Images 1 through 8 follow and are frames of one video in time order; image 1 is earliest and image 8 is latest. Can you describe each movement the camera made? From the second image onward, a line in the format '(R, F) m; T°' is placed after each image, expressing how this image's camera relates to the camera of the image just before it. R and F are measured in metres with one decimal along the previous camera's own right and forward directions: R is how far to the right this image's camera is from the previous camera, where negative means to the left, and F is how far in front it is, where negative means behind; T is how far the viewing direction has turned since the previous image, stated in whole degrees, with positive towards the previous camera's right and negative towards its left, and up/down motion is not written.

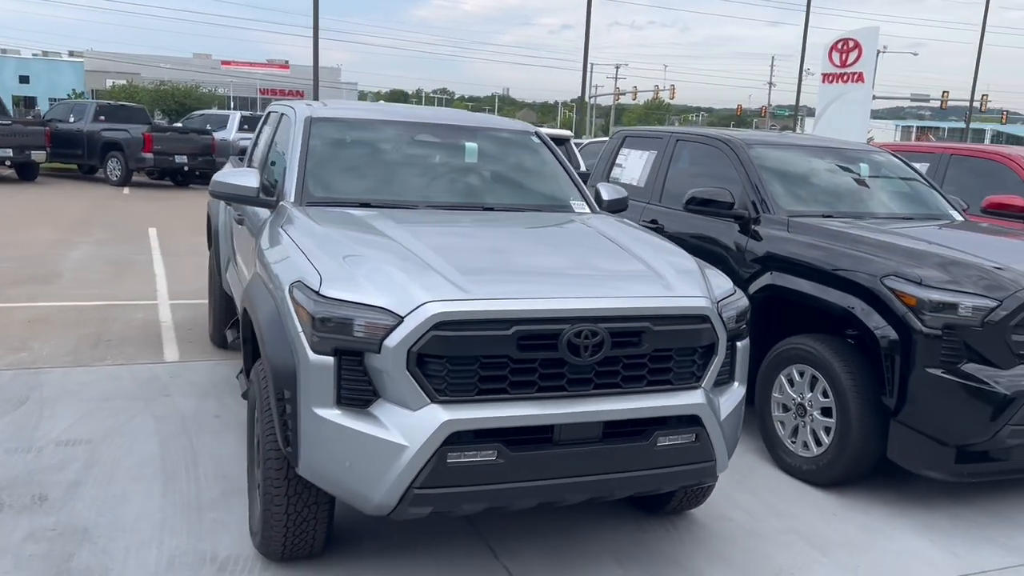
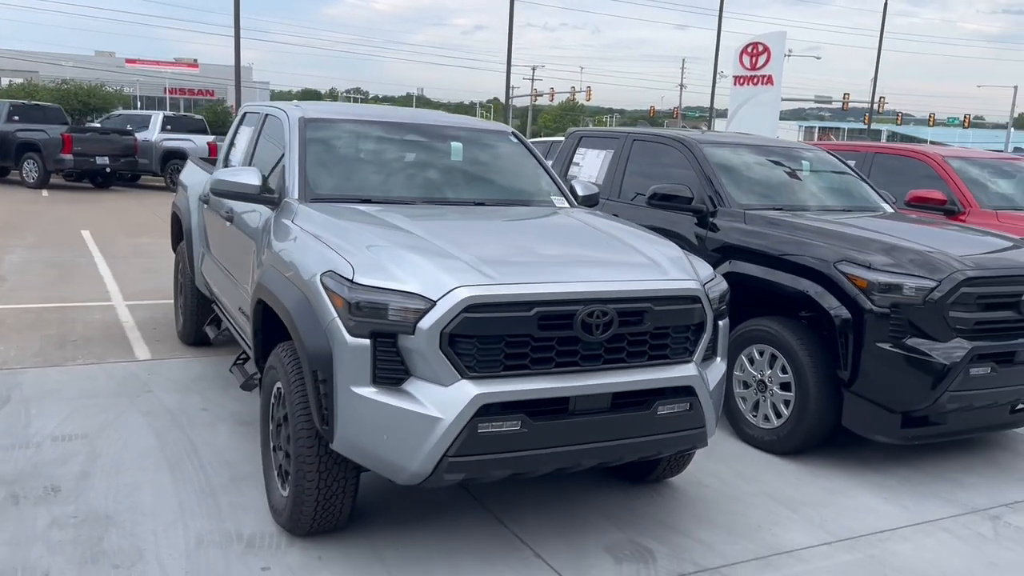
(-0.4, -0.3) m; +5°
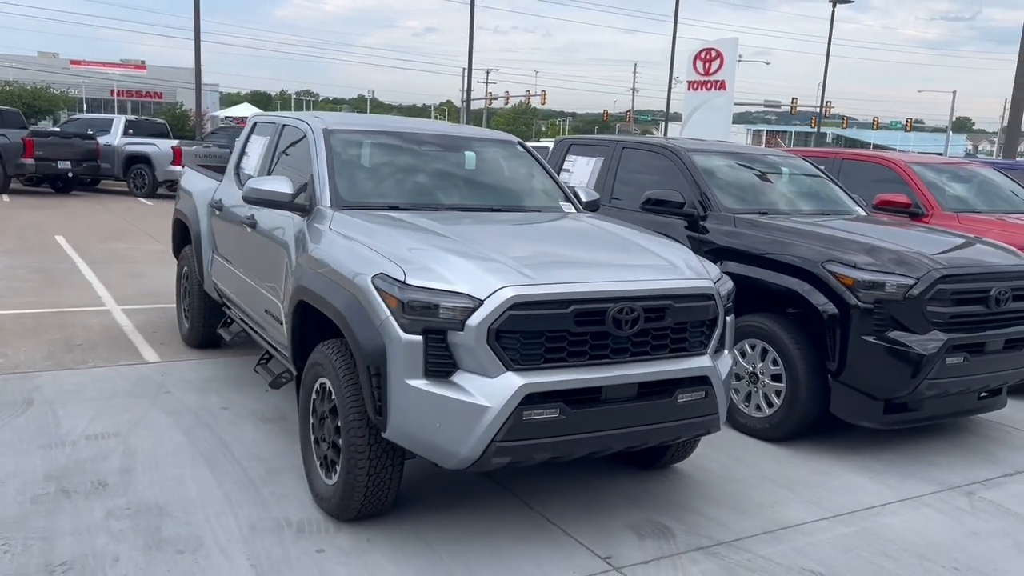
(-0.4, -0.3) m; +3°
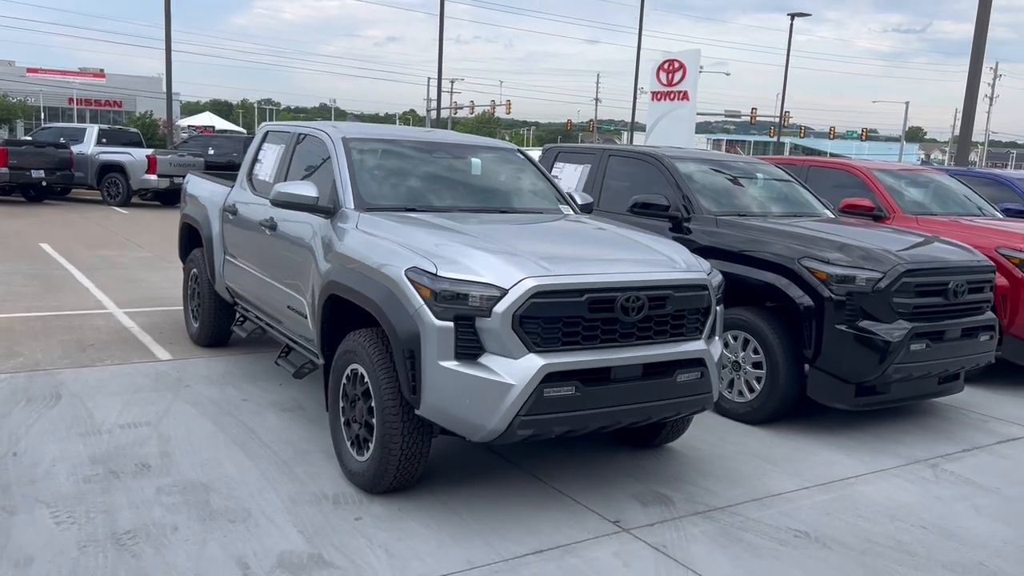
(-0.3, -0.4) m; +2°
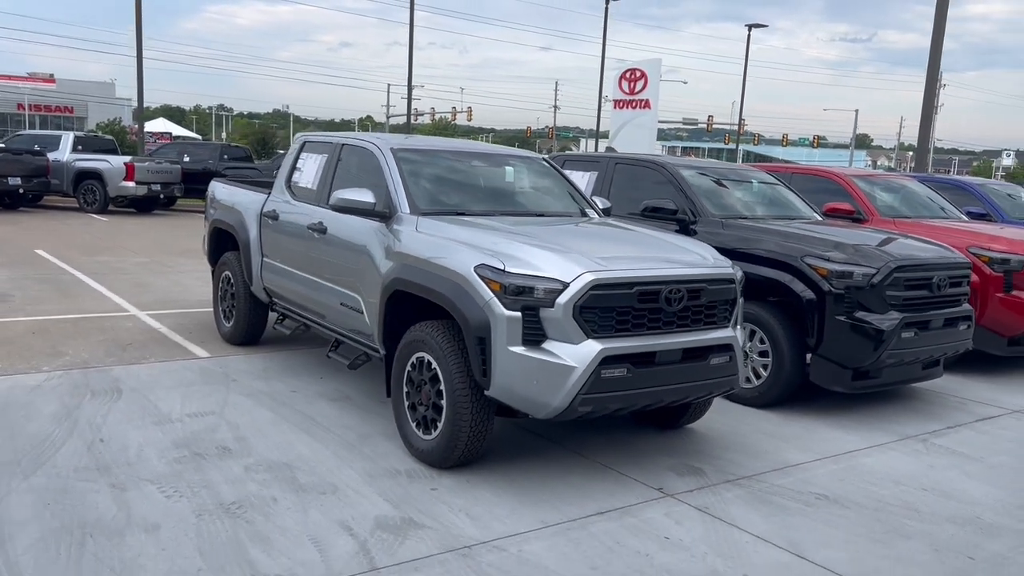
(-0.5, -0.5) m; +3°
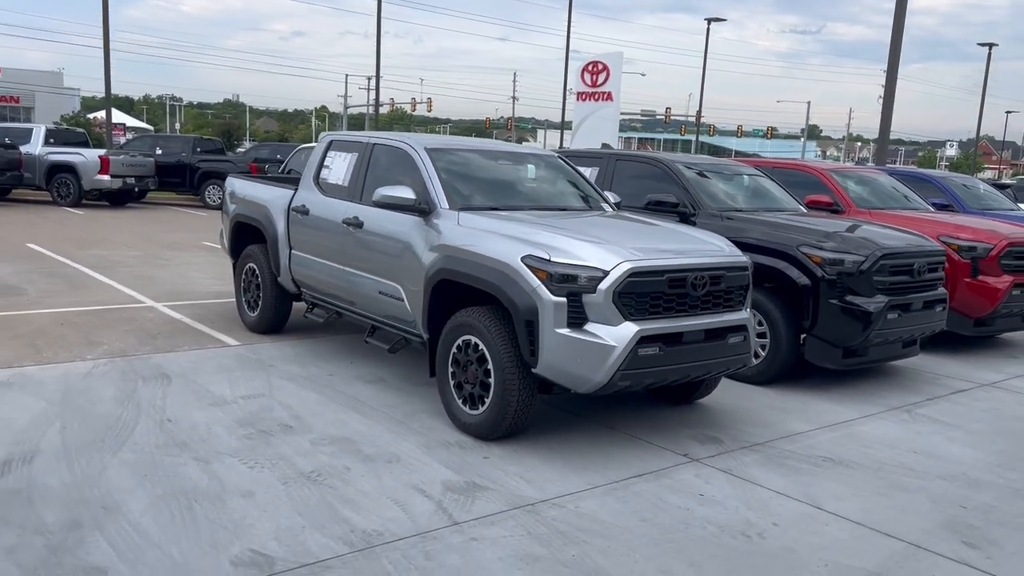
(-0.5, -0.5) m; +3°
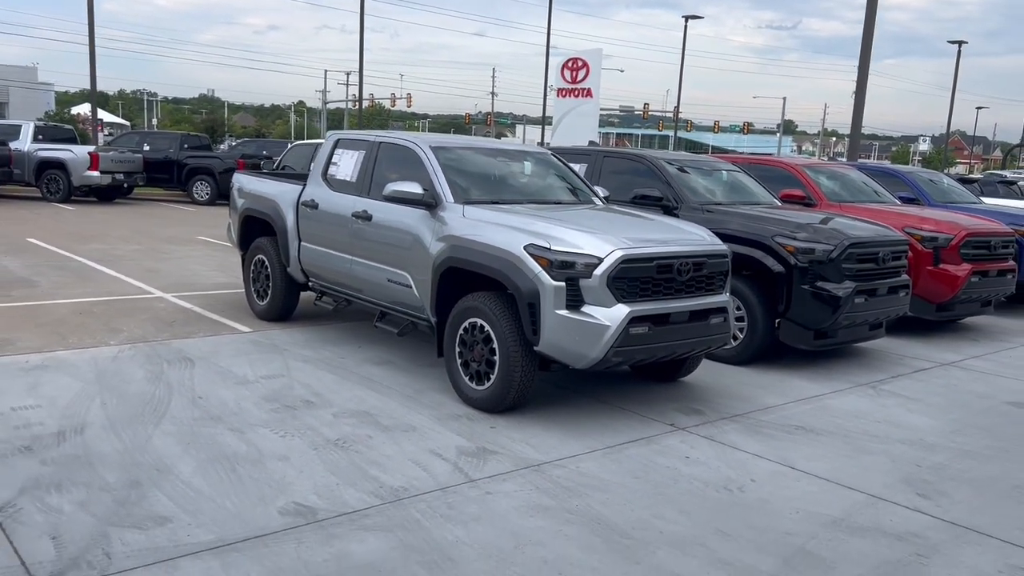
(-0.2, -0.5) m; +1°
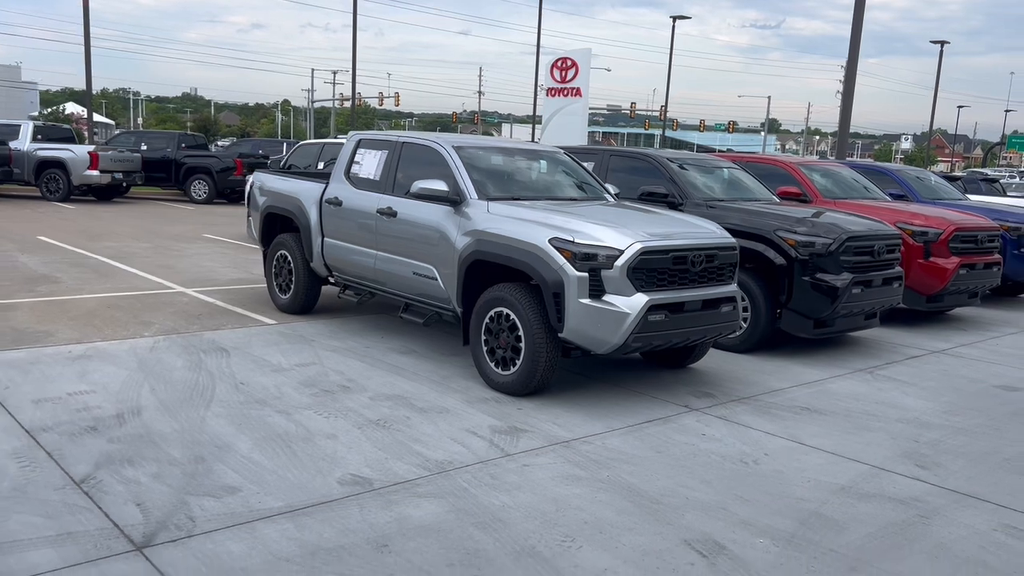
(-0.3, -0.4) m; +1°
